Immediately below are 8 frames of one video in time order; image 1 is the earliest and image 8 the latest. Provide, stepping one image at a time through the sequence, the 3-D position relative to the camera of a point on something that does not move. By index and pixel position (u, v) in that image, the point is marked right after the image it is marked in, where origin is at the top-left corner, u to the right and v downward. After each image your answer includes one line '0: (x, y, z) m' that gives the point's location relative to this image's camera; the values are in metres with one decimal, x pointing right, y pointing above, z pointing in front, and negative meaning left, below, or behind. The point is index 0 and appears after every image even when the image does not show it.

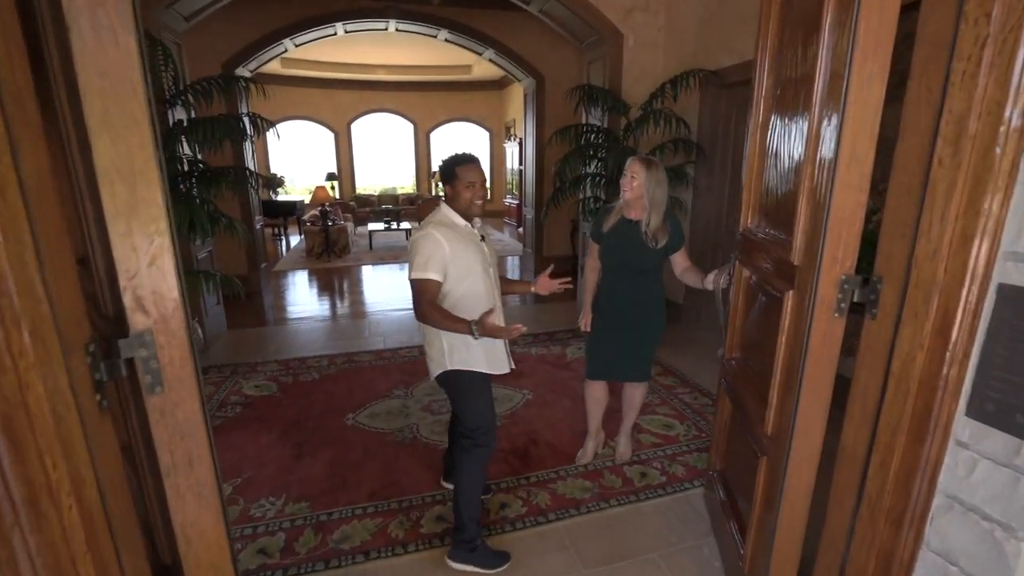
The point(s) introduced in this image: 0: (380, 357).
0: (-1.1, -0.6, +3.9) m
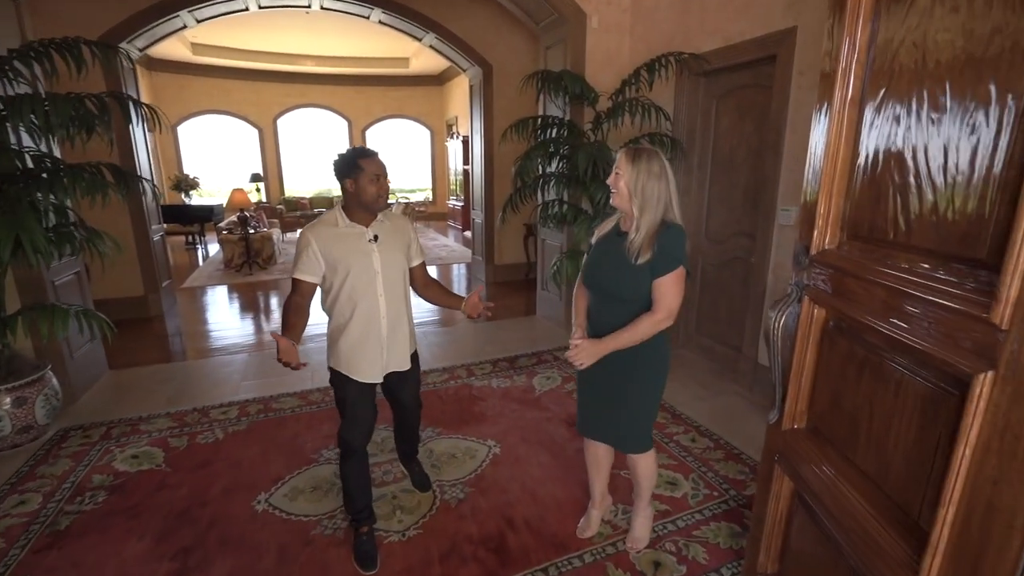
0: (-1.3, -0.7, +3.1) m
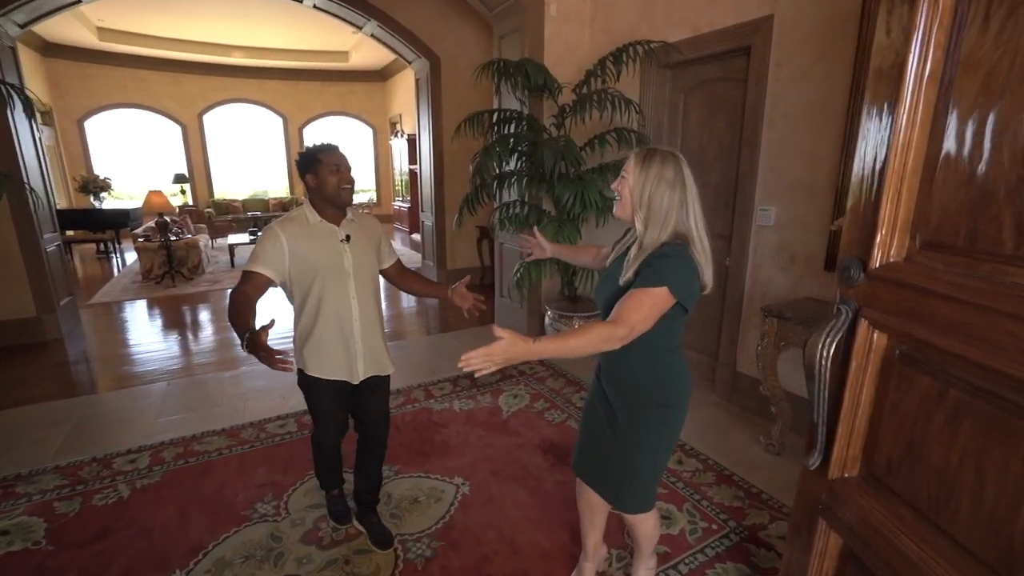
0: (-1.5, -0.8, +2.6) m
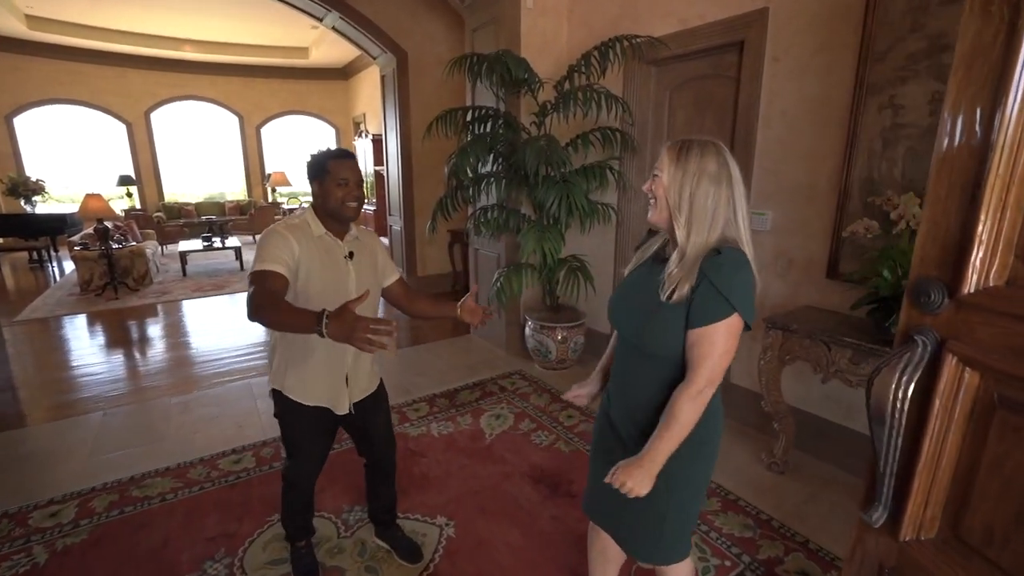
0: (-1.6, -0.9, +2.3) m
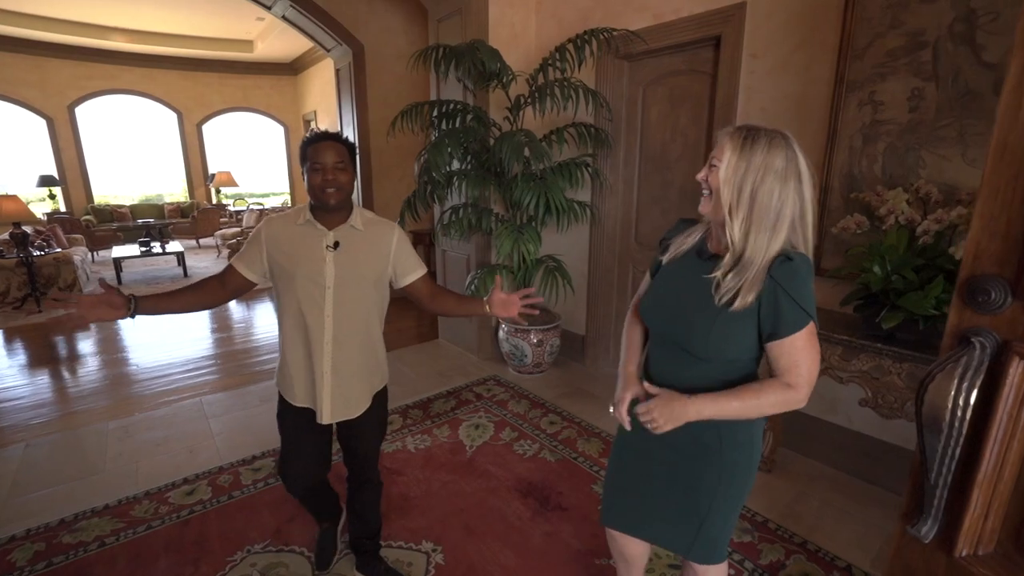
0: (-1.6, -1.0, +2.0) m
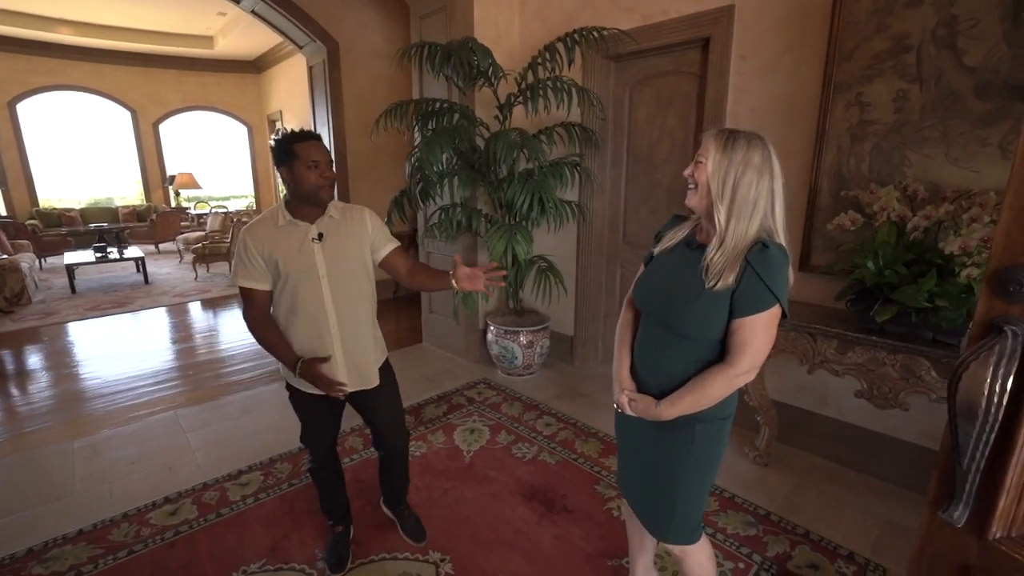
0: (-1.6, -1.0, +1.9) m
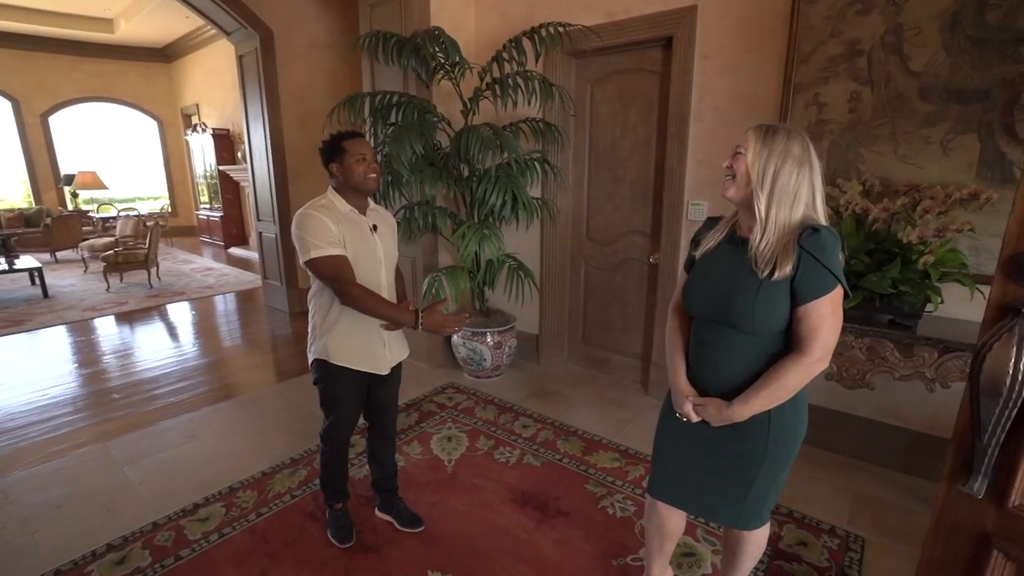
0: (-1.6, -1.1, +1.6) m
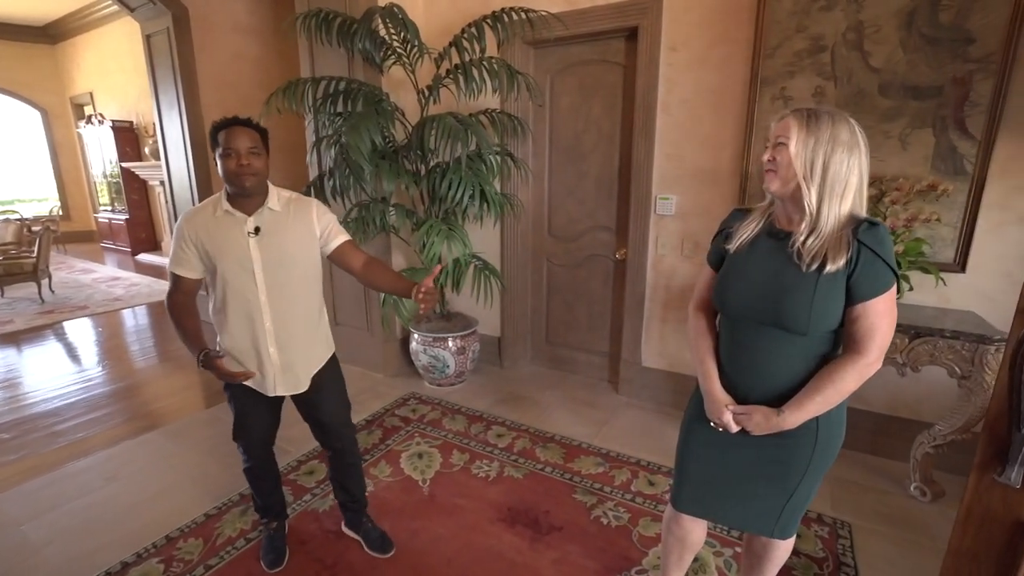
0: (-1.5, -1.1, +1.2) m
